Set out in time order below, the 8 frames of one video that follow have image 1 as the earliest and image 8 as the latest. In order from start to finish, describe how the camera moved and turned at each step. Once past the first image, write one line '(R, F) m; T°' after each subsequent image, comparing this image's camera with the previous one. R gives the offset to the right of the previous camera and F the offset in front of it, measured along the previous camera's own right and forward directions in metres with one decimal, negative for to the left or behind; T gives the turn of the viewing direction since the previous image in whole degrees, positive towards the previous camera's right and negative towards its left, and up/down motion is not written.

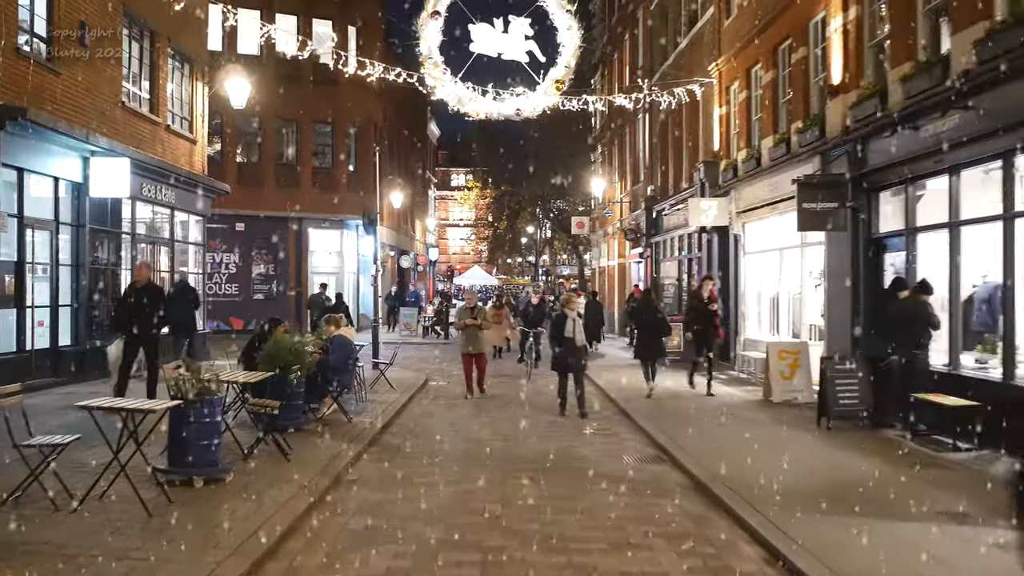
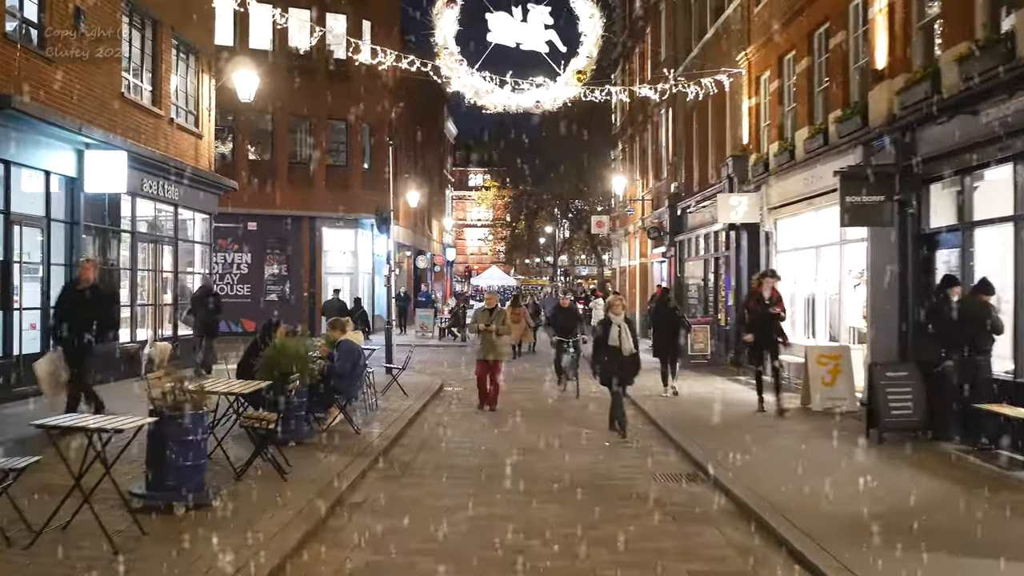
(0.0, +0.9) m; -1°
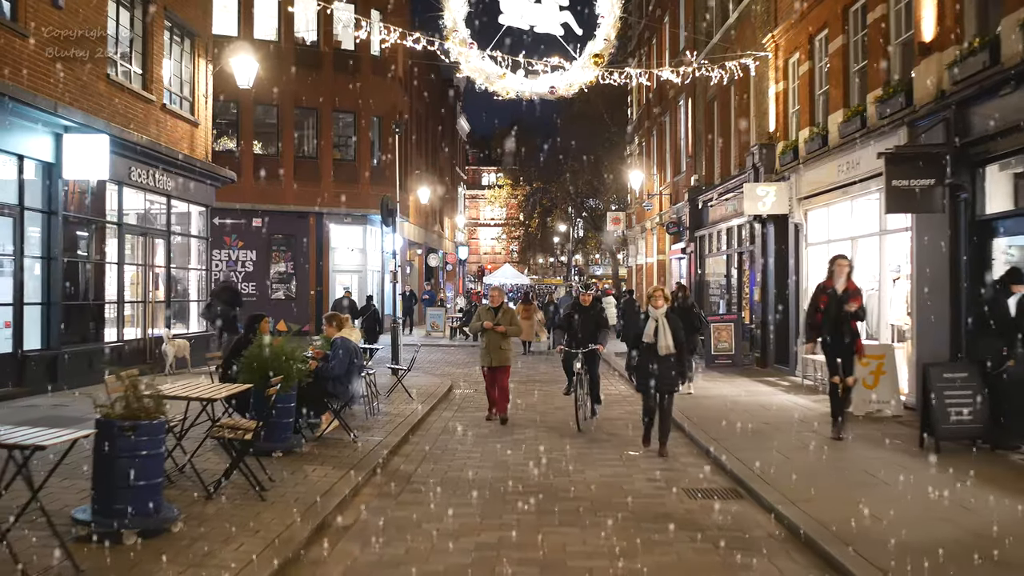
(0.0, +1.1) m; -1°
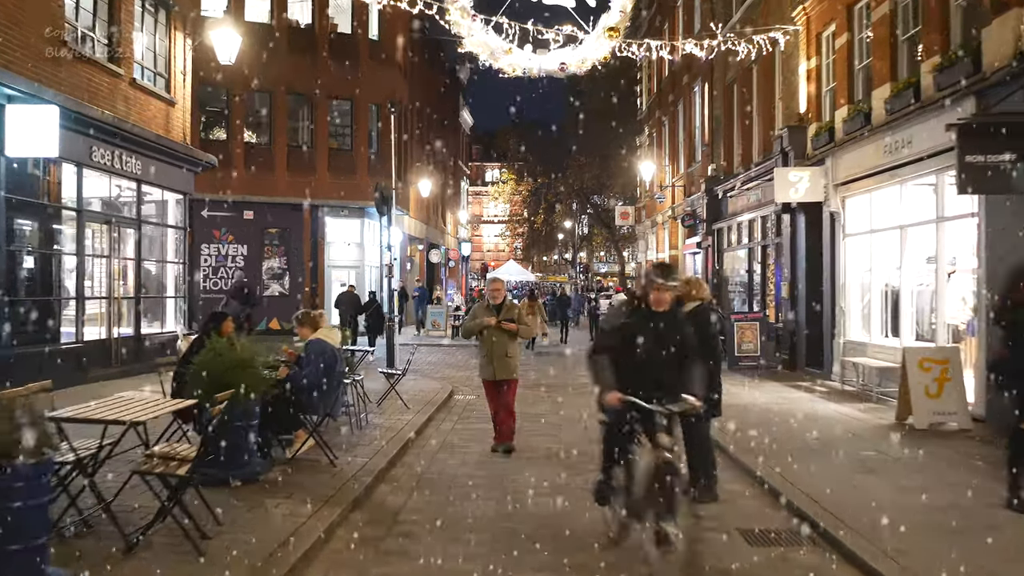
(-0.1, +1.6) m; 0°
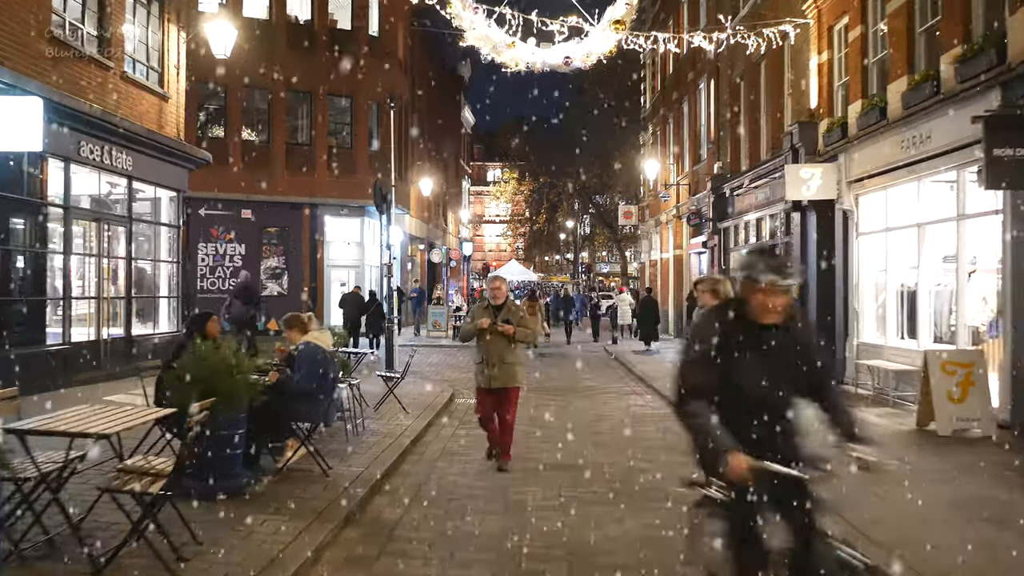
(0.0, +0.5) m; 0°
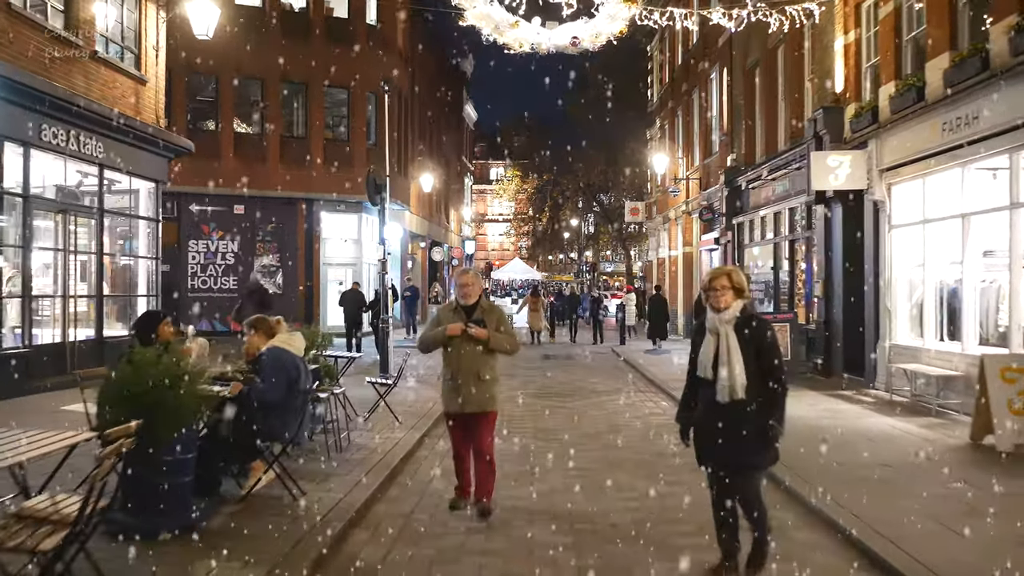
(0.0, +1.2) m; 0°
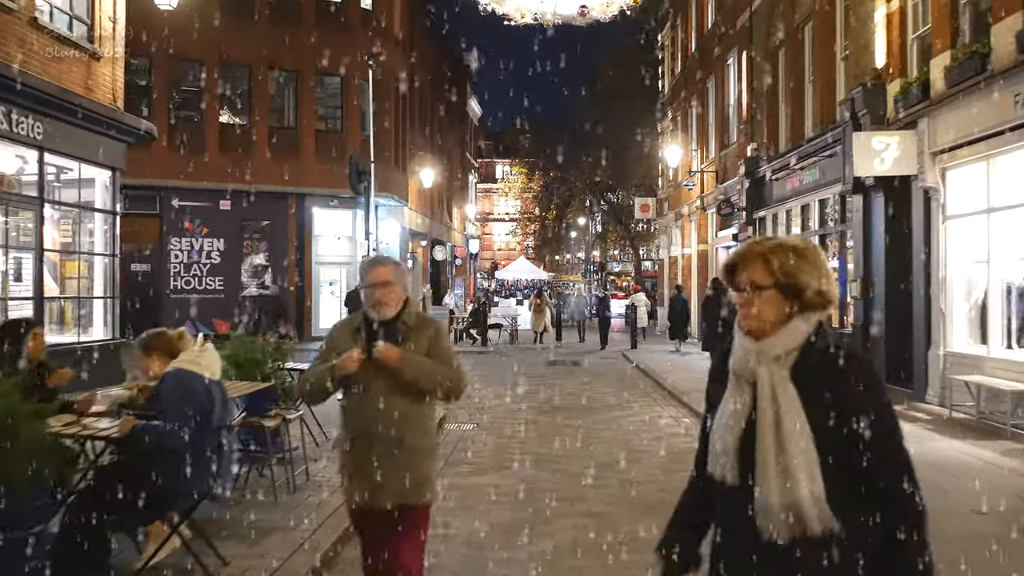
(+0.1, +1.7) m; 0°
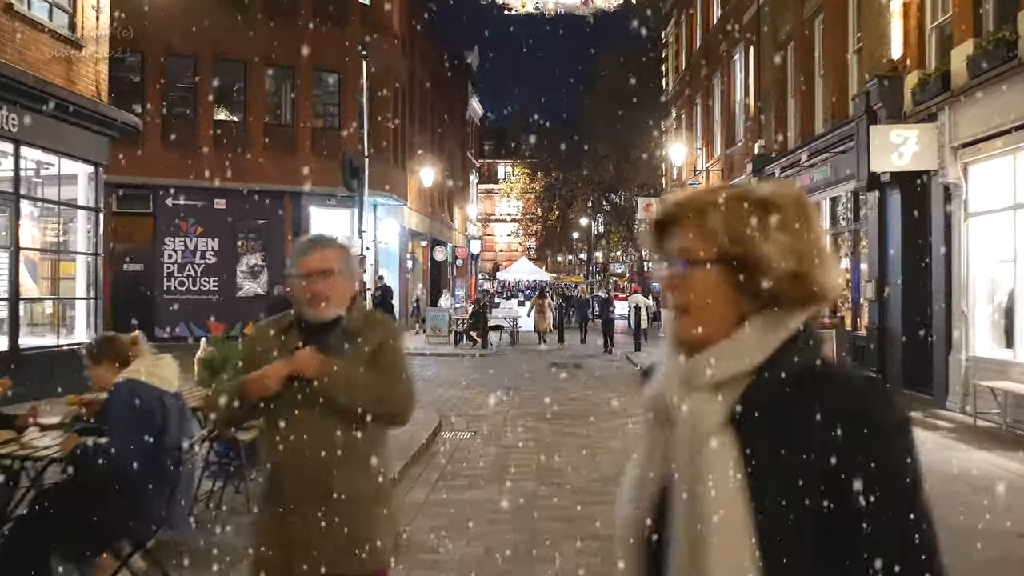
(0.0, +0.6) m; 0°
